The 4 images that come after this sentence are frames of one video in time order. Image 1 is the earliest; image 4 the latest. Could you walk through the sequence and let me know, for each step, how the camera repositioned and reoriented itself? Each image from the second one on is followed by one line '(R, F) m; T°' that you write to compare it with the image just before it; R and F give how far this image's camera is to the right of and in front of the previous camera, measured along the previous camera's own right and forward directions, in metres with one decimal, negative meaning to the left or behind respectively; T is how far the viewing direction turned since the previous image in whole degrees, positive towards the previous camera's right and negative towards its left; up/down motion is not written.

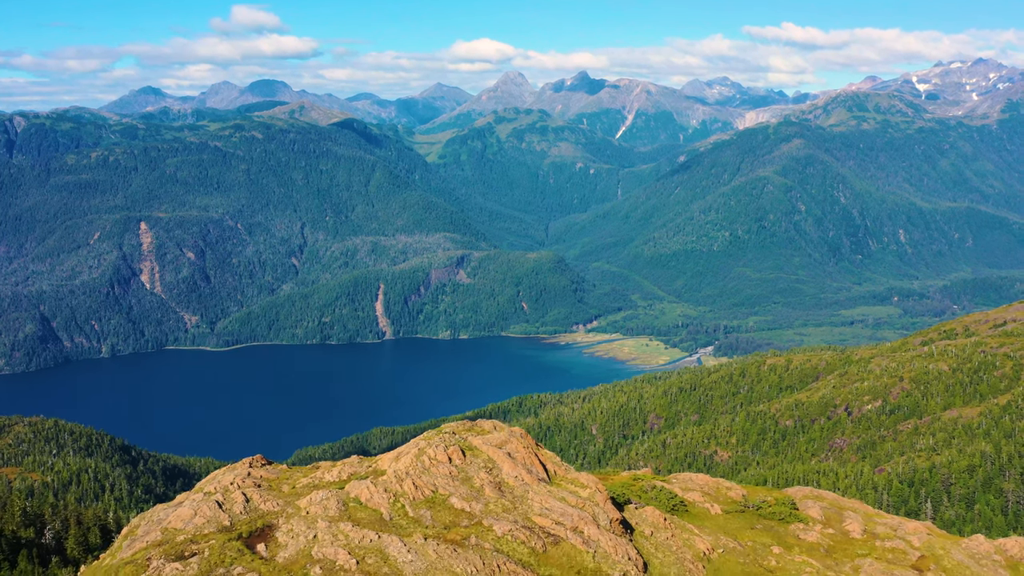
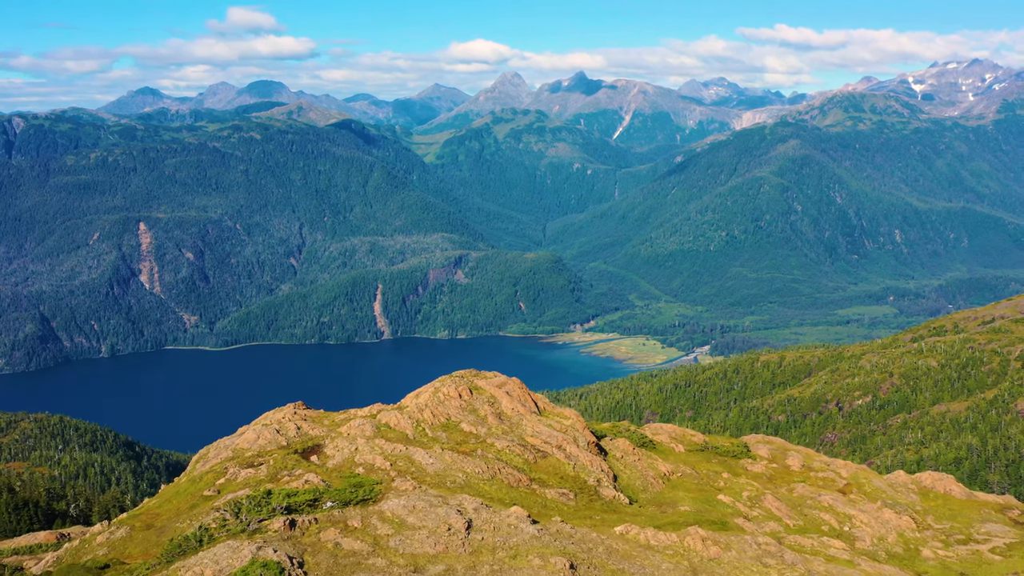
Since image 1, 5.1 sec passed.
(0.0, -25.8) m; 0°
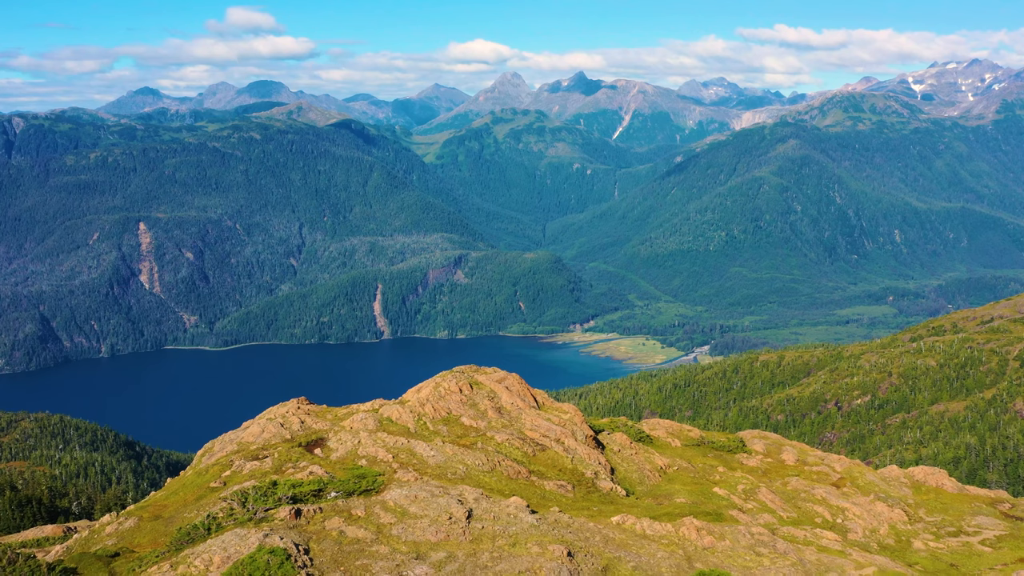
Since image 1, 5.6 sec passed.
(0.0, -2.6) m; 0°
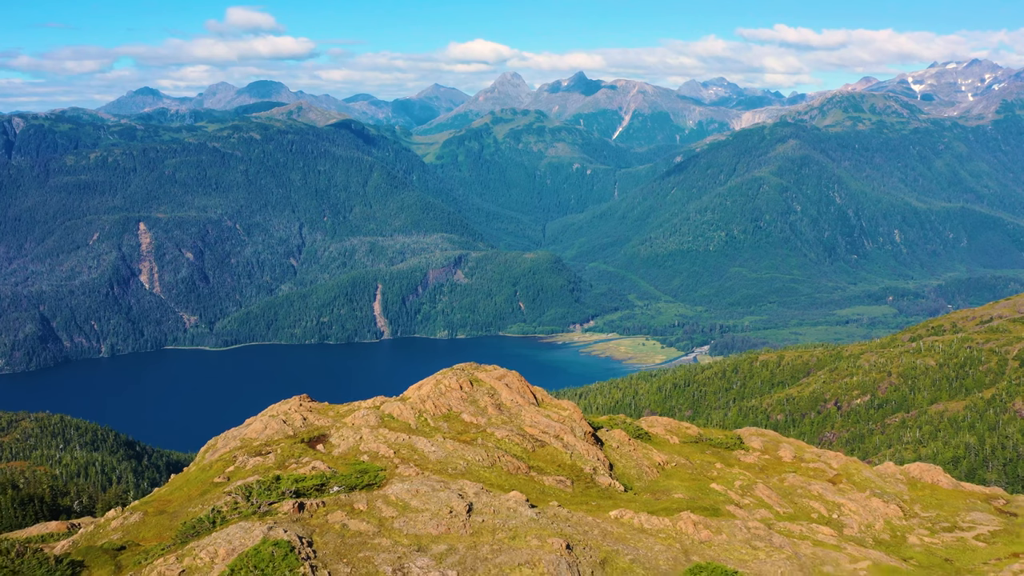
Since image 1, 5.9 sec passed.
(0.0, -1.6) m; 0°
